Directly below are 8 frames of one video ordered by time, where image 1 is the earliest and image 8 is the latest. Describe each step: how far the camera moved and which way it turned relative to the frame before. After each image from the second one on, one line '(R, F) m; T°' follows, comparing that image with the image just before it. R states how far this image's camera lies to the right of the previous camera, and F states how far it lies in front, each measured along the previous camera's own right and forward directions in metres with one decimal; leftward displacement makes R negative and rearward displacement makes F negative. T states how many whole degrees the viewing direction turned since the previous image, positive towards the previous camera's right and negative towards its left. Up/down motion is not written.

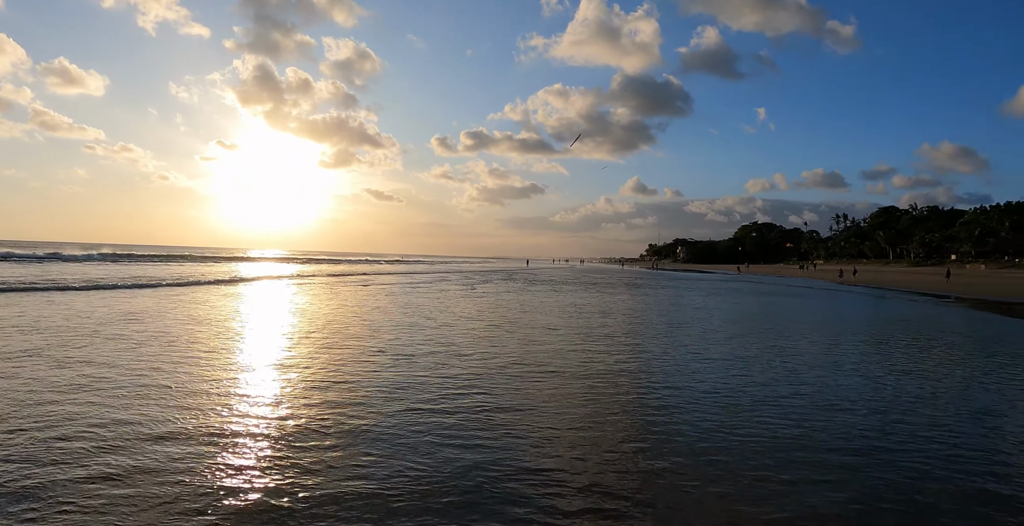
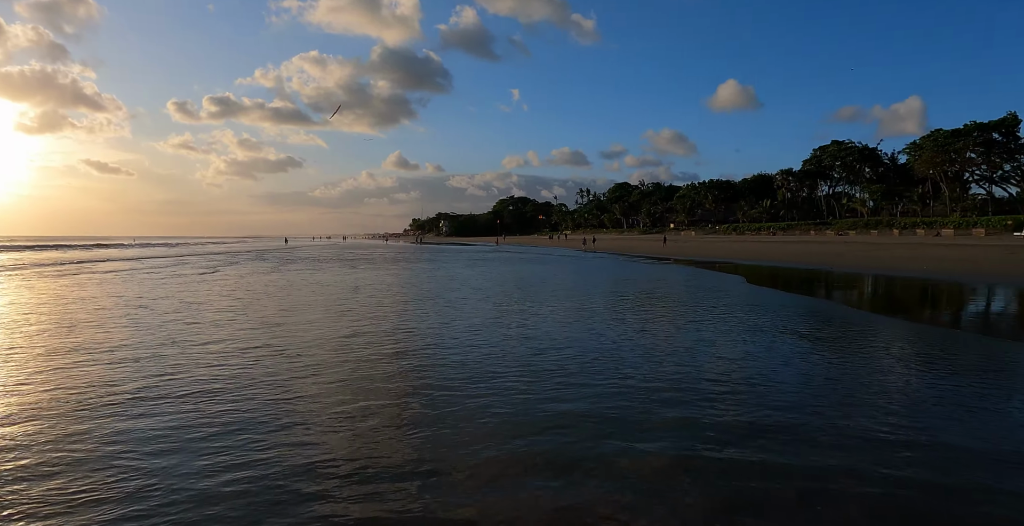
(0.0, +0.8) m; +23°
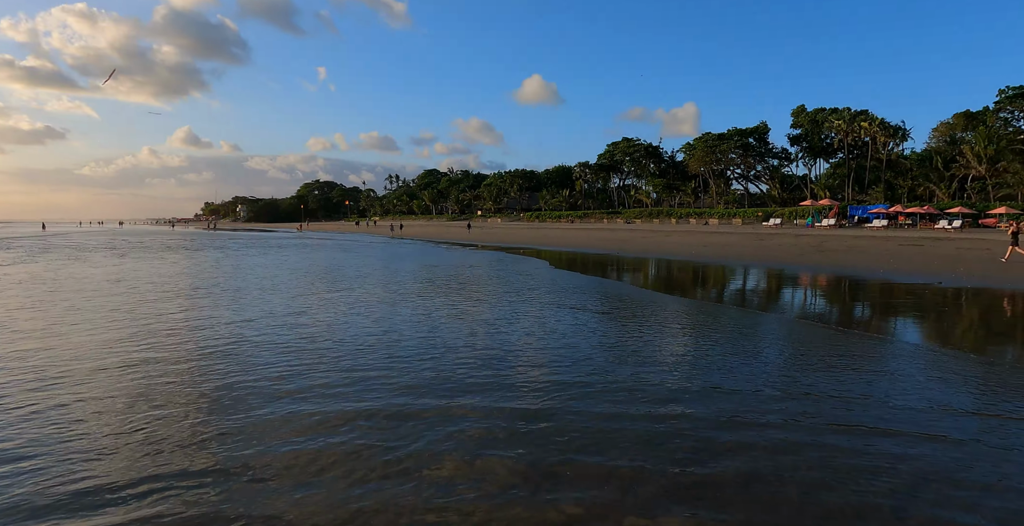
(+0.3, +0.7) m; +19°
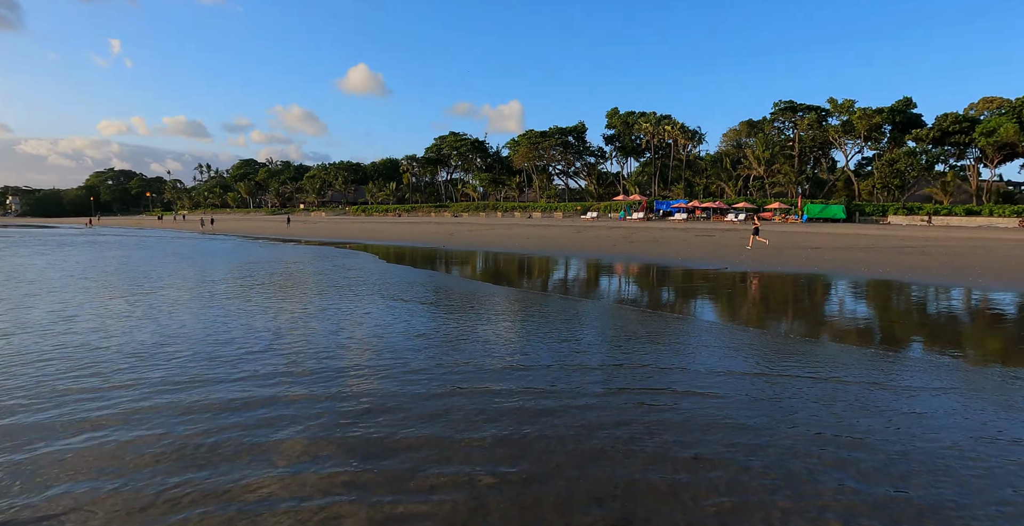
(+0.4, +0.4) m; +16°
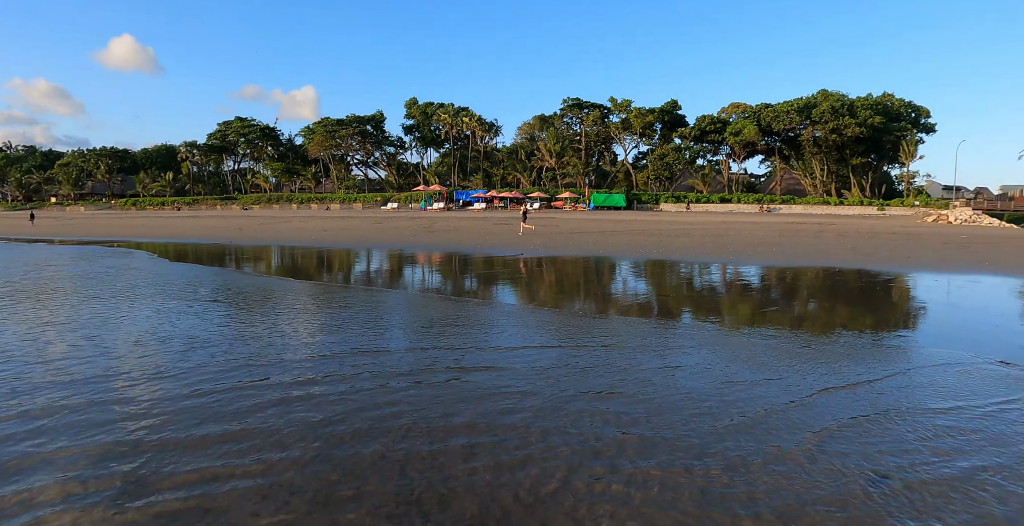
(+0.4, 0.0) m; +17°
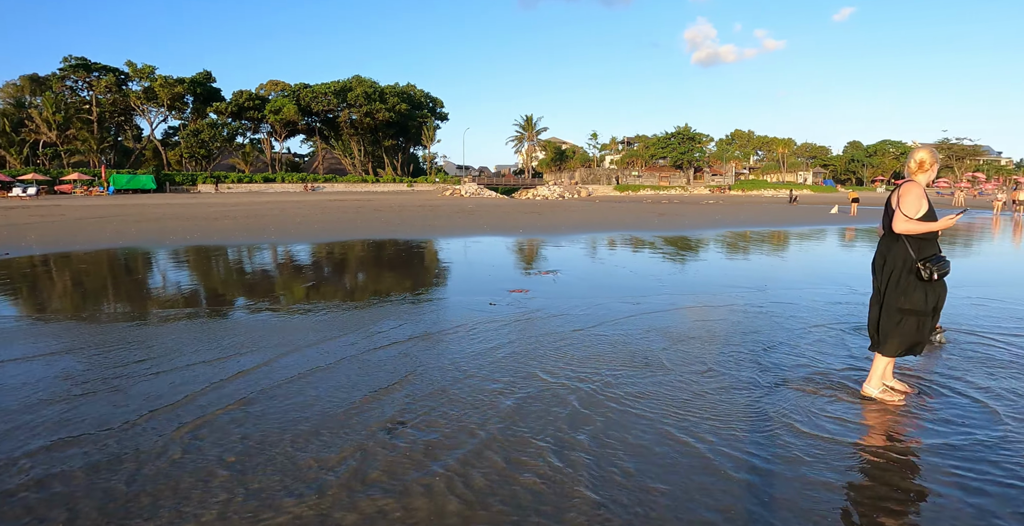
(0.0, -1.1) m; +42°
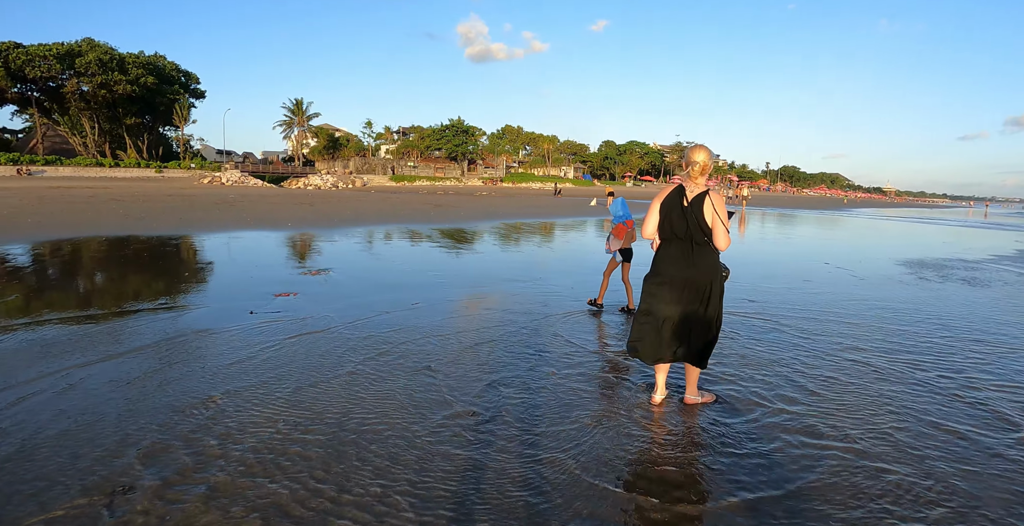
(-0.4, -0.3) m; +22°
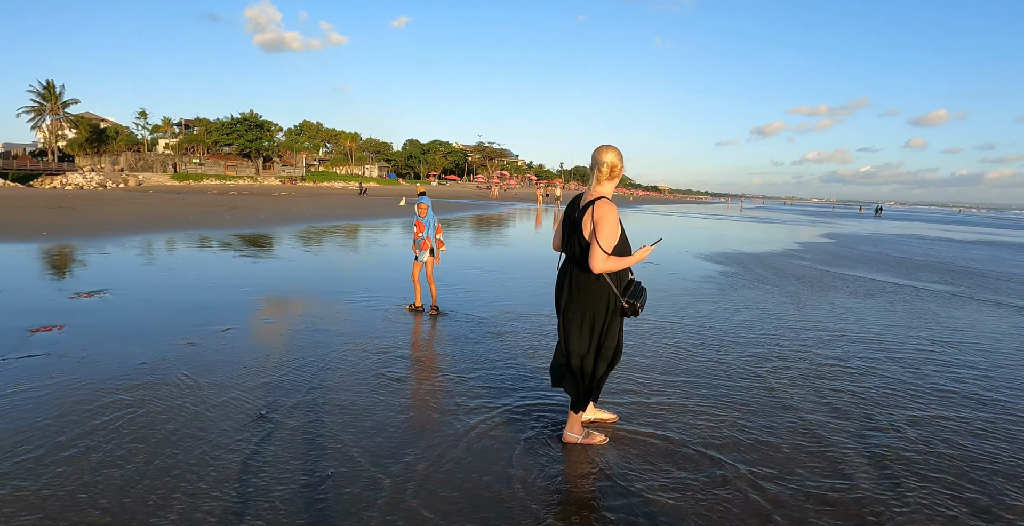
(-0.8, +0.3) m; +18°
